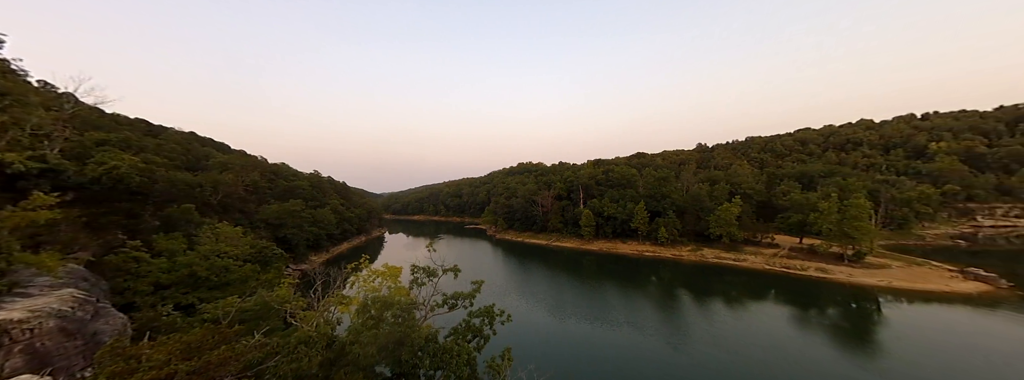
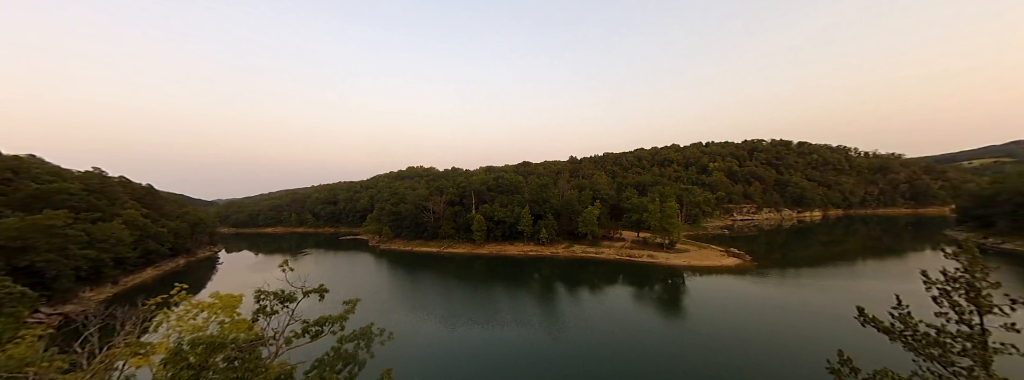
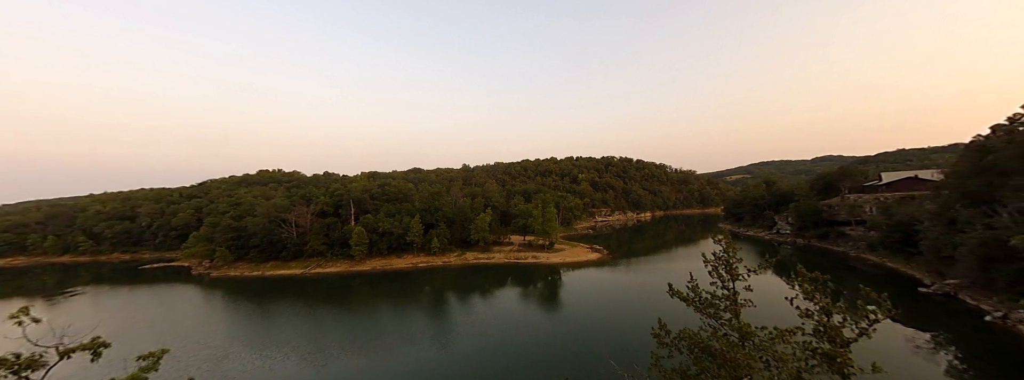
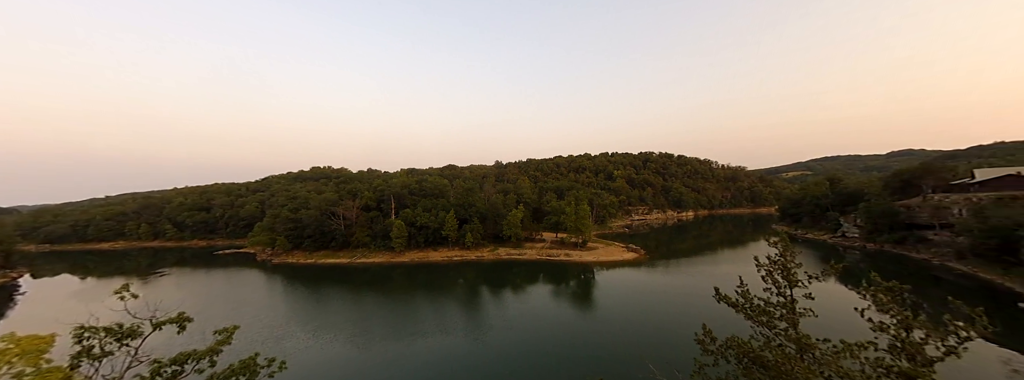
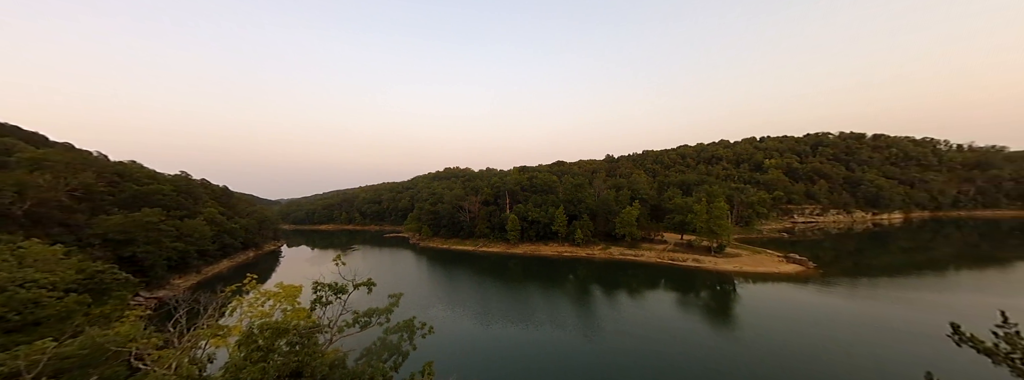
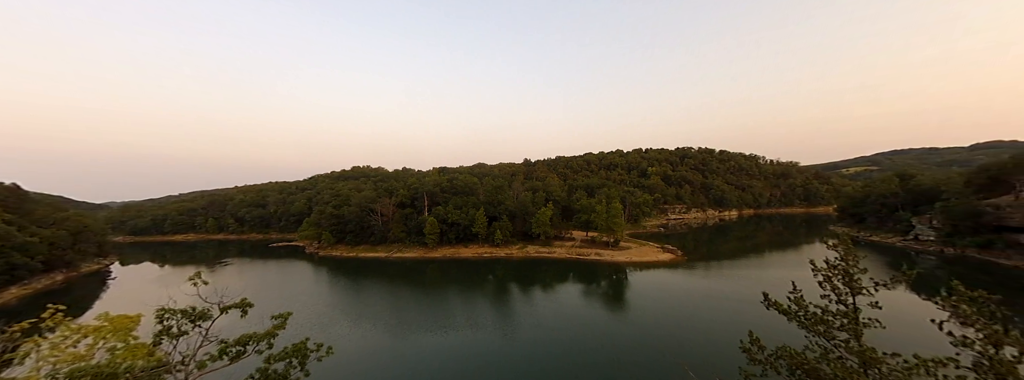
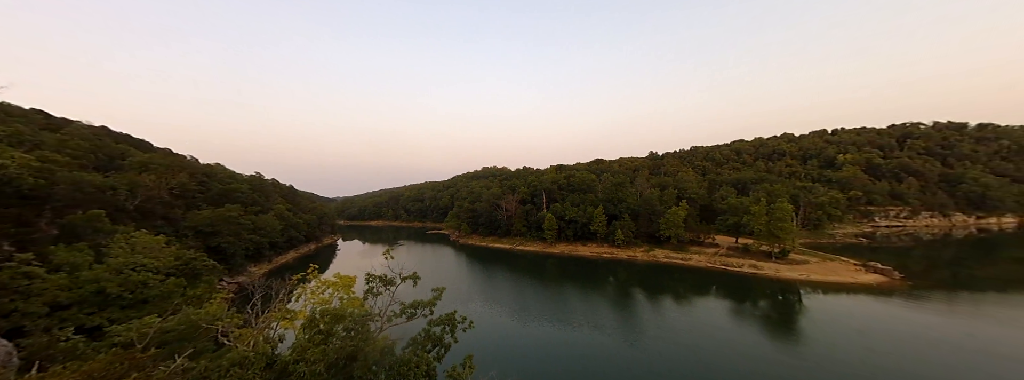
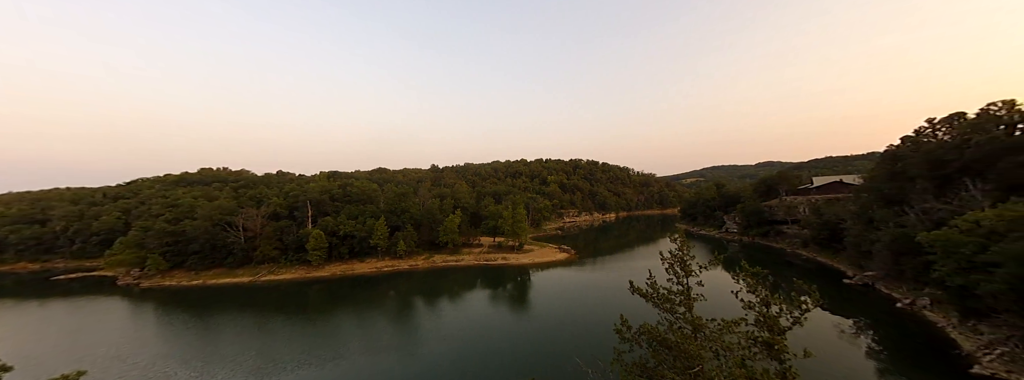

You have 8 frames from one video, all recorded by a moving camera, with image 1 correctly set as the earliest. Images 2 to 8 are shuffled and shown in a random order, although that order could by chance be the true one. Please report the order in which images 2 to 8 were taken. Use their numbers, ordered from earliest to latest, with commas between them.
7, 5, 2, 6, 4, 3, 8
